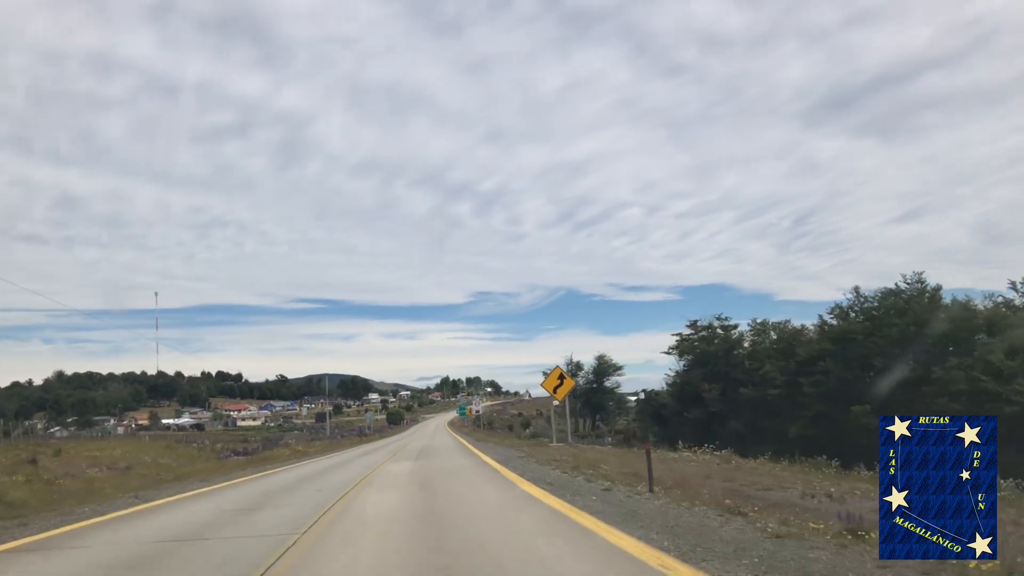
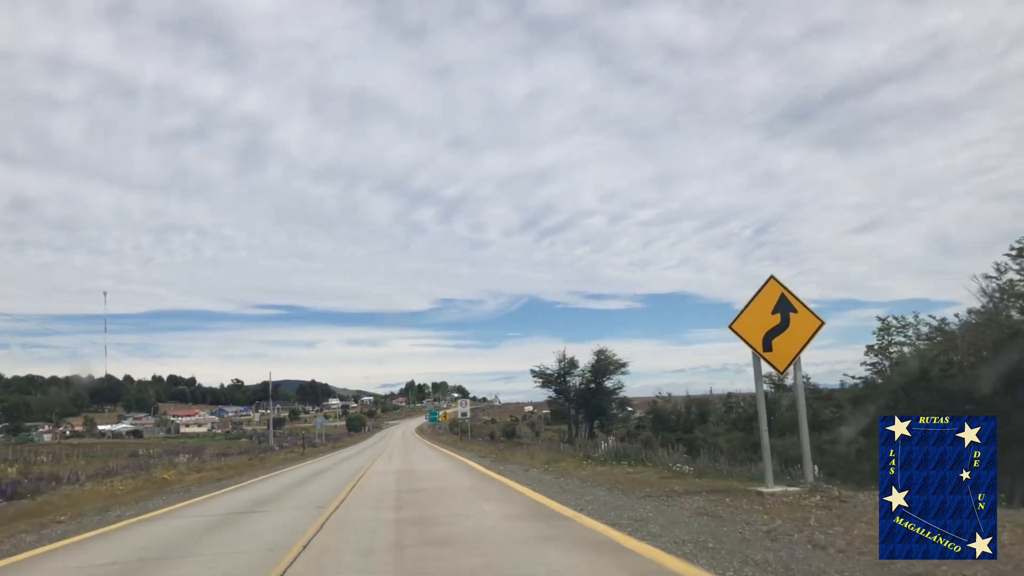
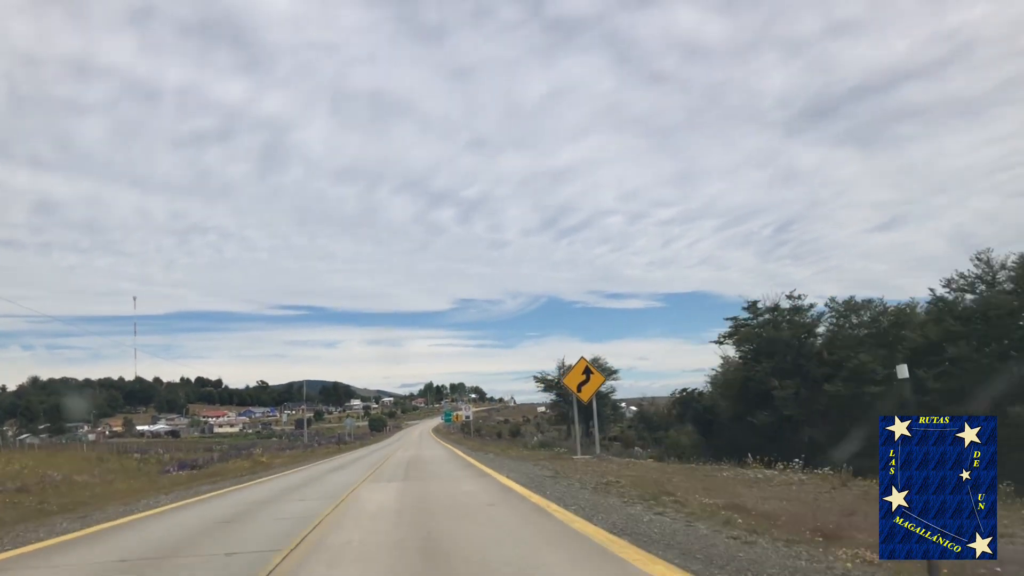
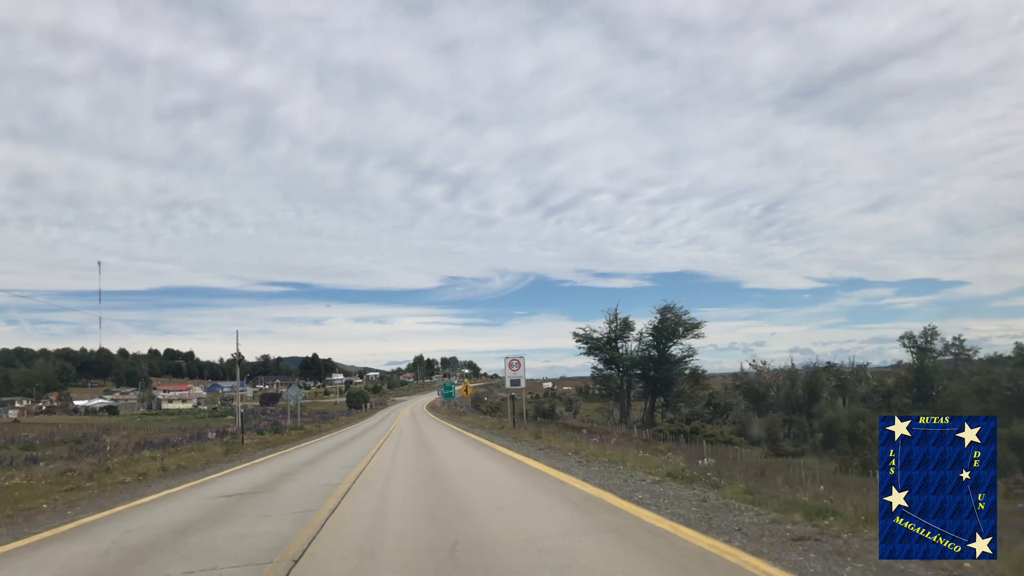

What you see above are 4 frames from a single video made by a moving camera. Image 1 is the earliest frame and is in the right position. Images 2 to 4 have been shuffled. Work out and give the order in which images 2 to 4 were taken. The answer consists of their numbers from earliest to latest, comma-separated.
3, 2, 4
